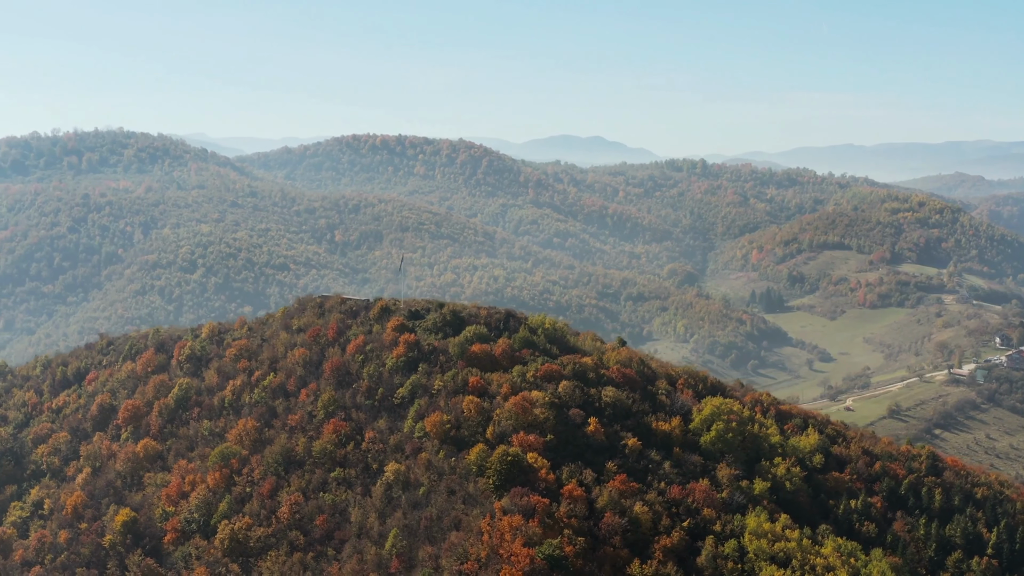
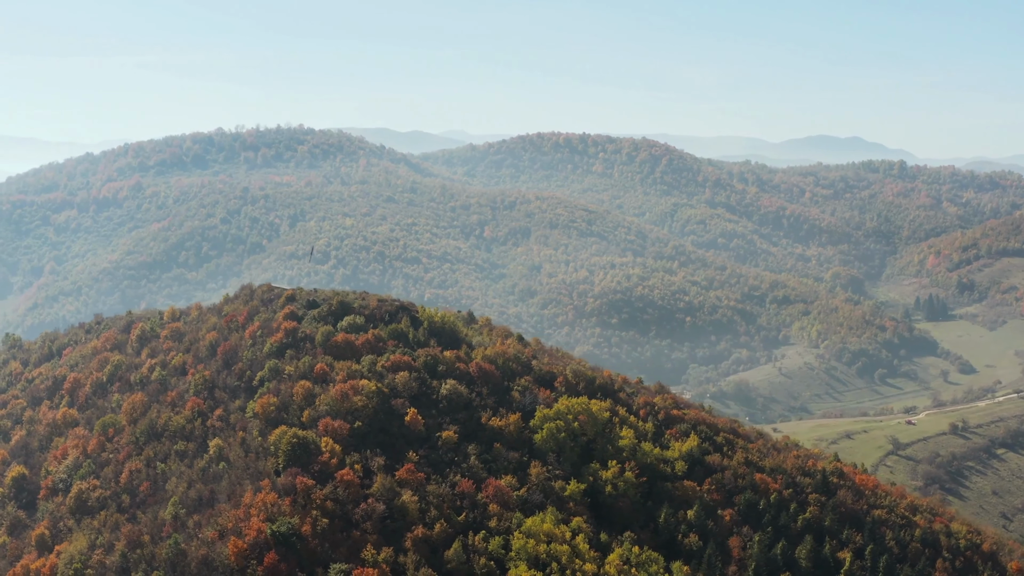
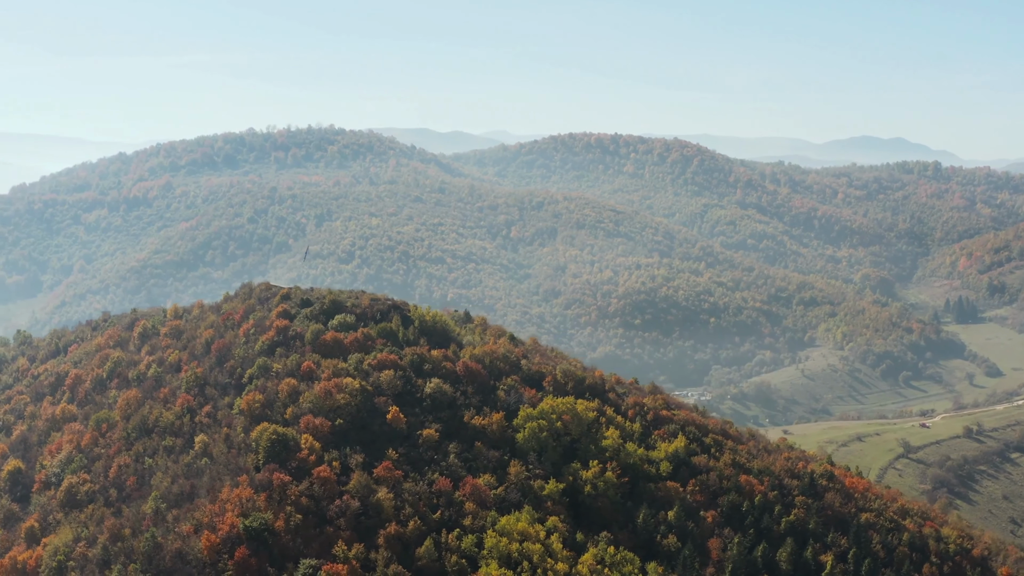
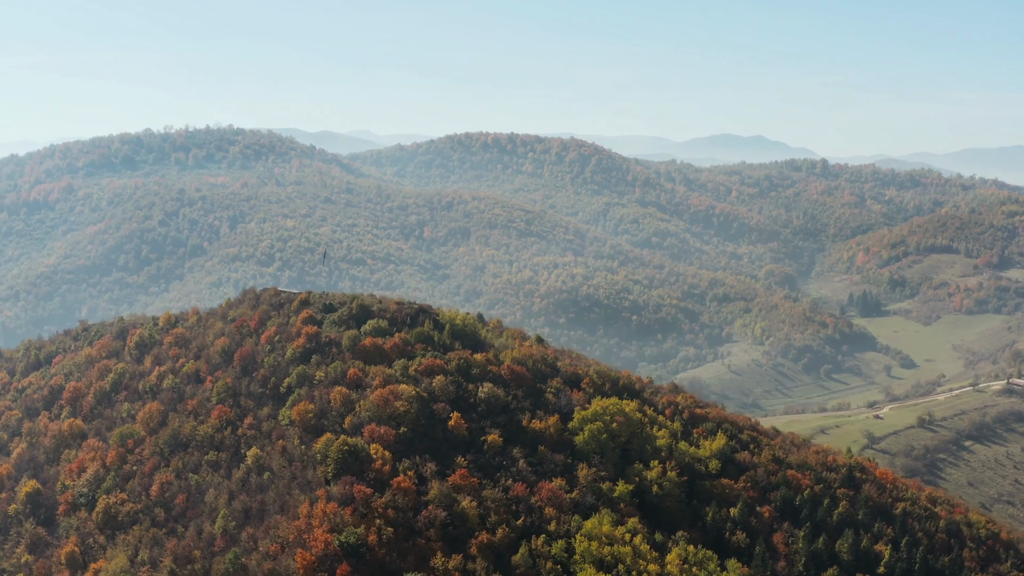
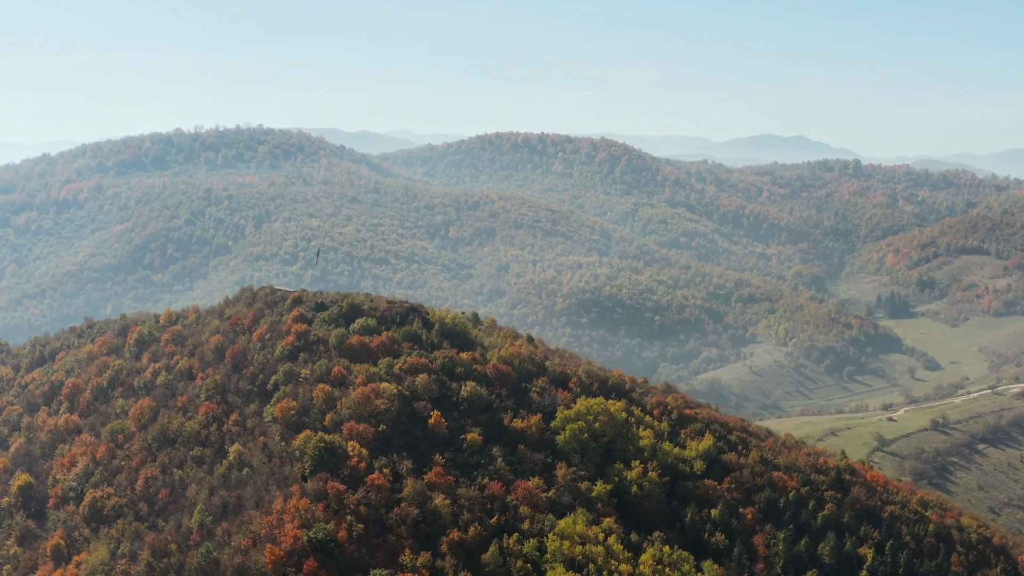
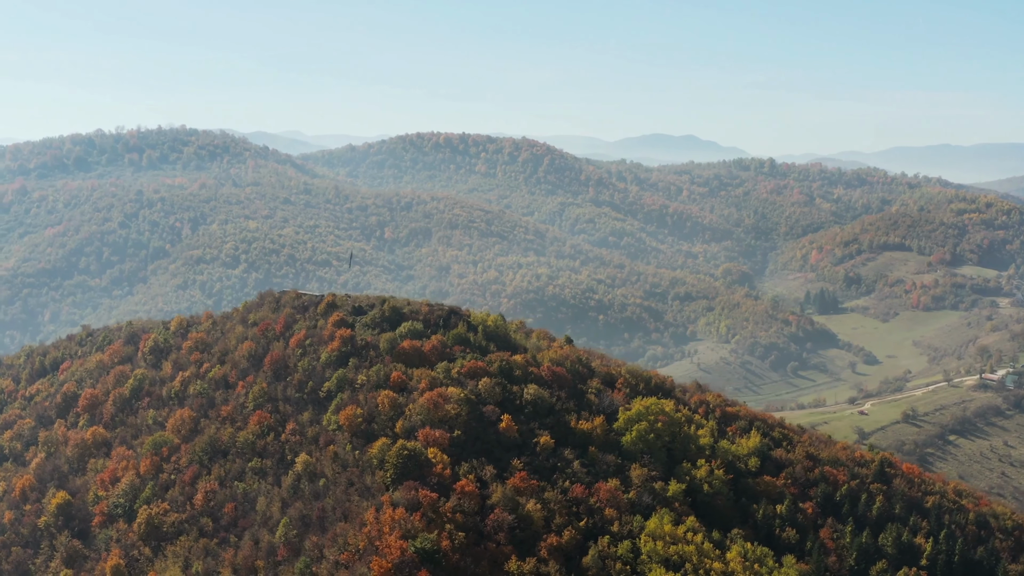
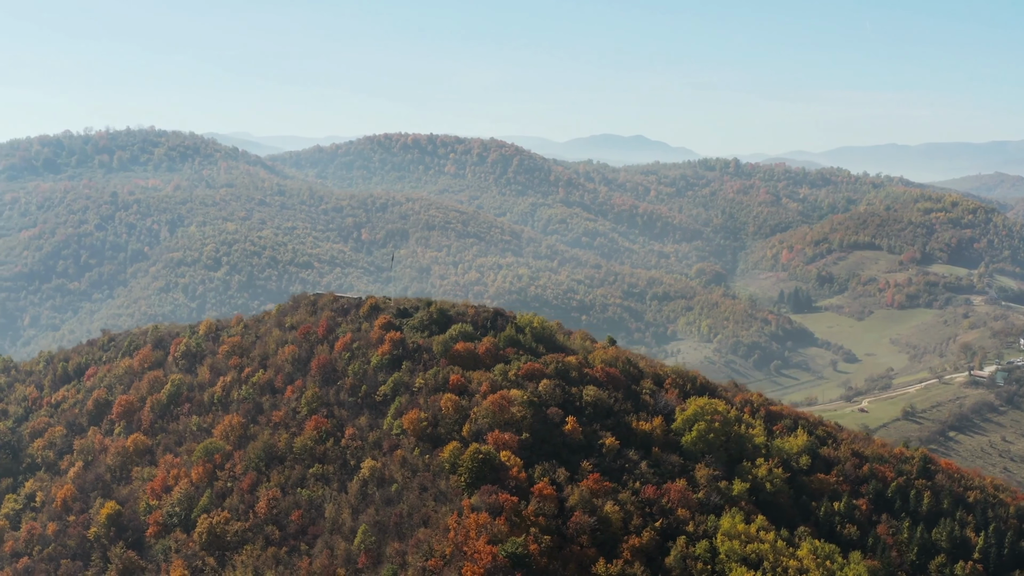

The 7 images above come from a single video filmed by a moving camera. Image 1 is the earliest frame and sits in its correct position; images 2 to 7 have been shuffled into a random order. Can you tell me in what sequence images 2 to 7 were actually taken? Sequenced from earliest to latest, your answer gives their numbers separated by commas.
7, 6, 4, 5, 2, 3
